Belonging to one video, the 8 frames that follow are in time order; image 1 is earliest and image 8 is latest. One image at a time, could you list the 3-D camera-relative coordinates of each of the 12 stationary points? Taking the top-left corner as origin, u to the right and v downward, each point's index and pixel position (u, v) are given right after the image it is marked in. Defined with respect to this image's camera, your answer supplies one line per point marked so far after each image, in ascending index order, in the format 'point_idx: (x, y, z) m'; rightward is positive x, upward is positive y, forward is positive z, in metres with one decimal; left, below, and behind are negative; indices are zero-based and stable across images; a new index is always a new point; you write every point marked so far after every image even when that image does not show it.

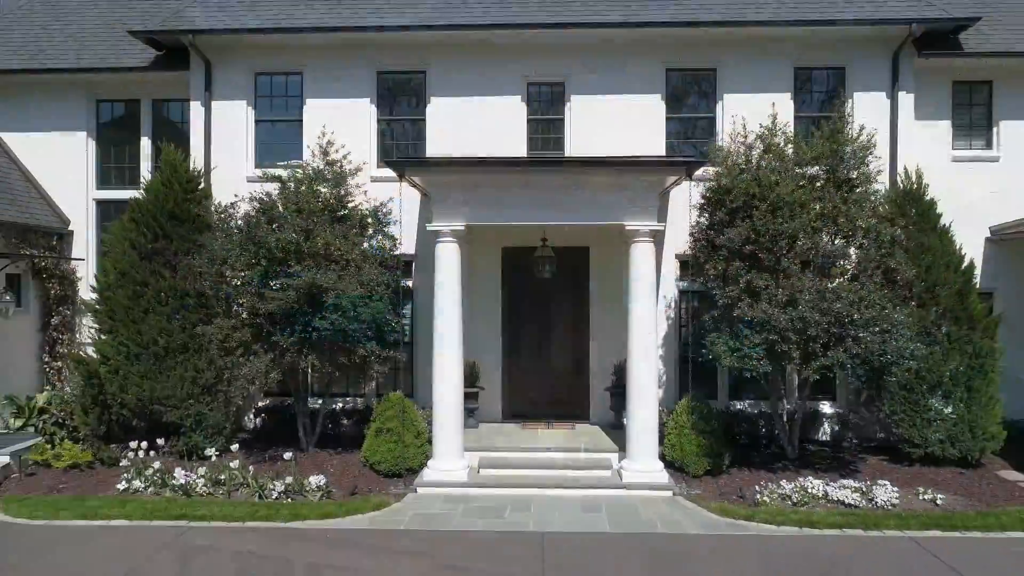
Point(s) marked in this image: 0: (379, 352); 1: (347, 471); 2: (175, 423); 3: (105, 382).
0: (-1.2, -0.6, +9.4) m
1: (-1.5, -1.6, +9.4) m
2: (-3.1, -1.2, +9.7) m
3: (-3.7, -0.9, +9.7) m
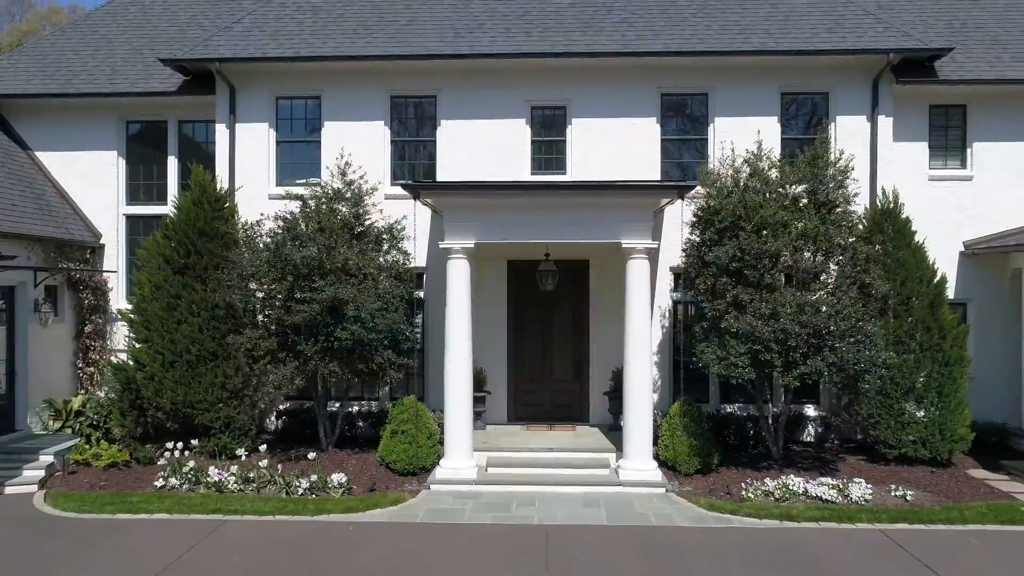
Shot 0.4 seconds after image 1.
0: (-1.1, -0.7, +10.1) m
1: (-1.4, -1.7, +10.2) m
2: (-3.0, -1.4, +10.4) m
3: (-3.6, -1.0, +10.4) m
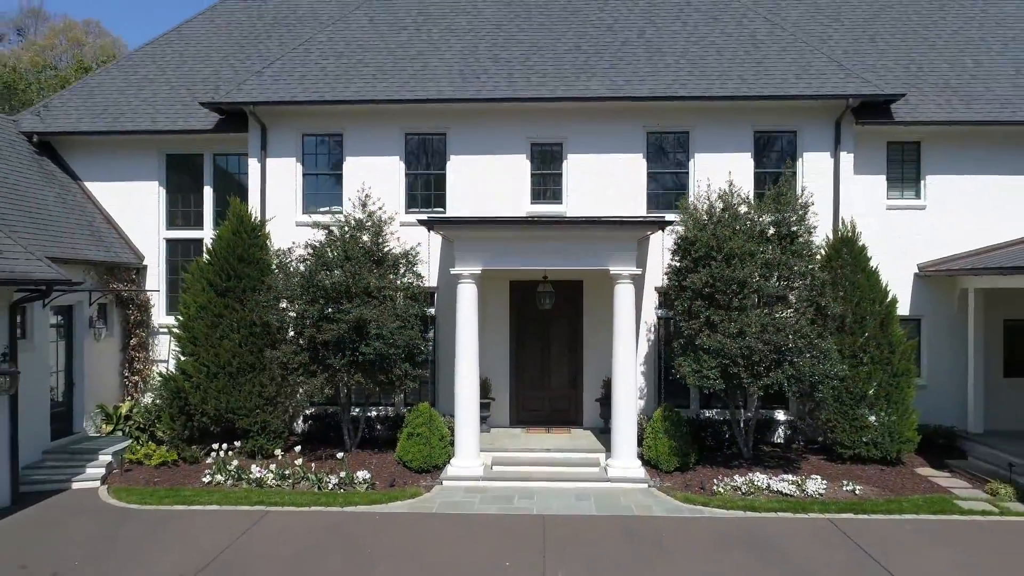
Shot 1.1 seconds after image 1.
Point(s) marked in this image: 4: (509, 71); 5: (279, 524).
0: (-1.1, -0.9, +11.5) m
1: (-1.4, -2.0, +11.6) m
2: (-3.0, -1.6, +11.8) m
3: (-3.6, -1.2, +11.8) m
4: (0.0, +2.7, +13.1) m
5: (-2.1, -2.1, +9.6) m
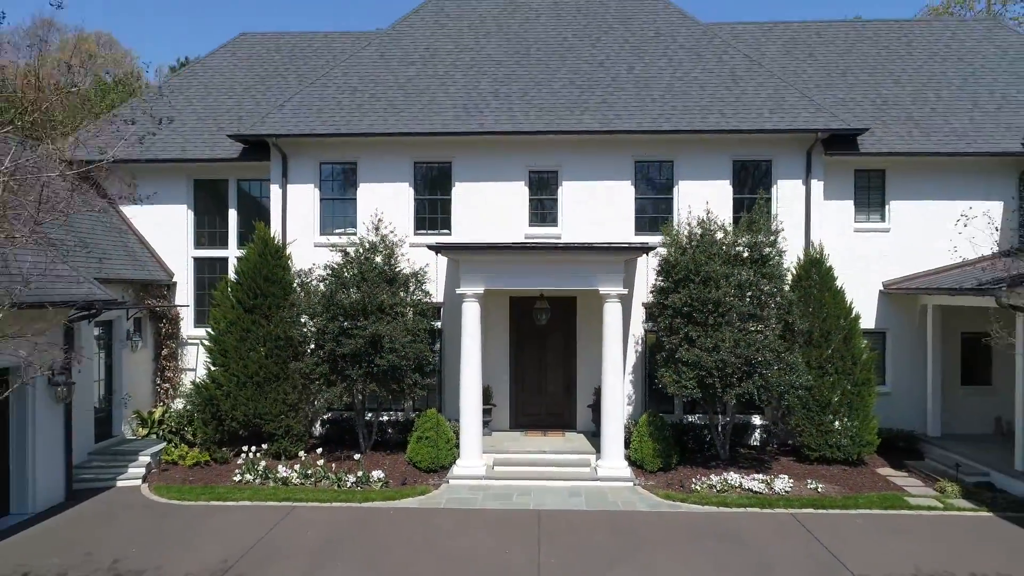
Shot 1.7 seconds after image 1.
0: (-1.1, -1.1, +12.8) m
1: (-1.4, -2.2, +12.8) m
2: (-3.0, -1.8, +13.1) m
3: (-3.6, -1.4, +13.1) m
4: (0.0, +2.5, +14.3) m
5: (-2.1, -2.4, +10.8) m
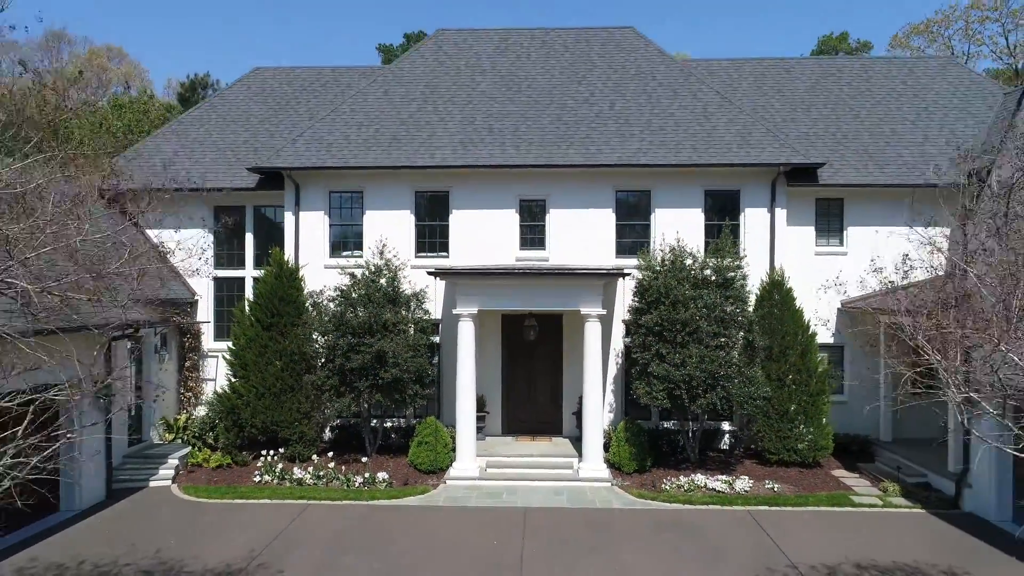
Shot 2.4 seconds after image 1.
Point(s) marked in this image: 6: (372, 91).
0: (-1.2, -1.4, +14.2) m
1: (-1.5, -2.5, +14.2) m
2: (-3.1, -2.1, +14.5) m
3: (-3.7, -1.7, +14.5) m
4: (-0.2, +2.2, +15.8) m
5: (-2.3, -2.6, +12.3) m
6: (-2.3, +3.2, +17.2) m
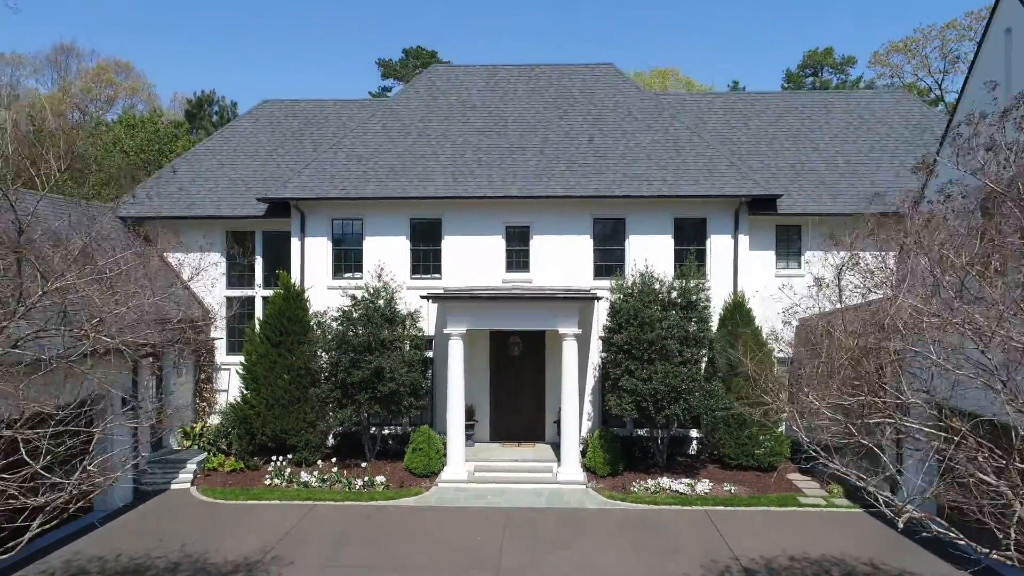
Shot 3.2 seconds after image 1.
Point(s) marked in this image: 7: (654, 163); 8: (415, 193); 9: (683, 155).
0: (-1.4, -1.7, +15.7) m
1: (-1.7, -2.8, +15.8) m
2: (-3.3, -2.4, +16.1) m
3: (-4.0, -2.0, +16.0) m
4: (-0.4, +1.9, +17.3) m
5: (-2.5, -3.0, +13.8) m
6: (-2.5, +2.9, +18.8) m
7: (+2.4, +2.1, +17.4) m
8: (-1.5, +1.5, +16.8) m
9: (+2.9, +2.2, +17.6) m
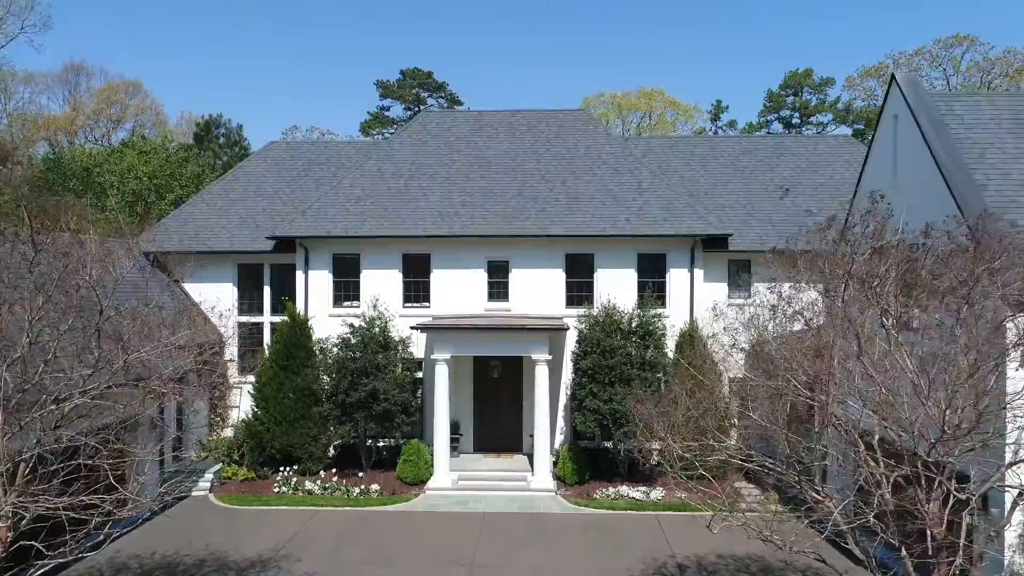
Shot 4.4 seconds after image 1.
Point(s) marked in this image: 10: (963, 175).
0: (-1.8, -2.2, +17.9) m
1: (-2.1, -3.3, +17.9) m
2: (-3.7, -2.9, +18.2) m
3: (-4.3, -2.5, +18.2) m
4: (-0.7, +1.4, +19.4) m
5: (-2.8, -3.5, +15.9) m
6: (-2.9, +2.4, +20.9) m
7: (+2.0, +1.5, +19.5) m
8: (-1.9, +1.0, +18.9) m
9: (+2.5, +1.7, +19.7) m
10: (+4.7, +1.2, +10.9) m
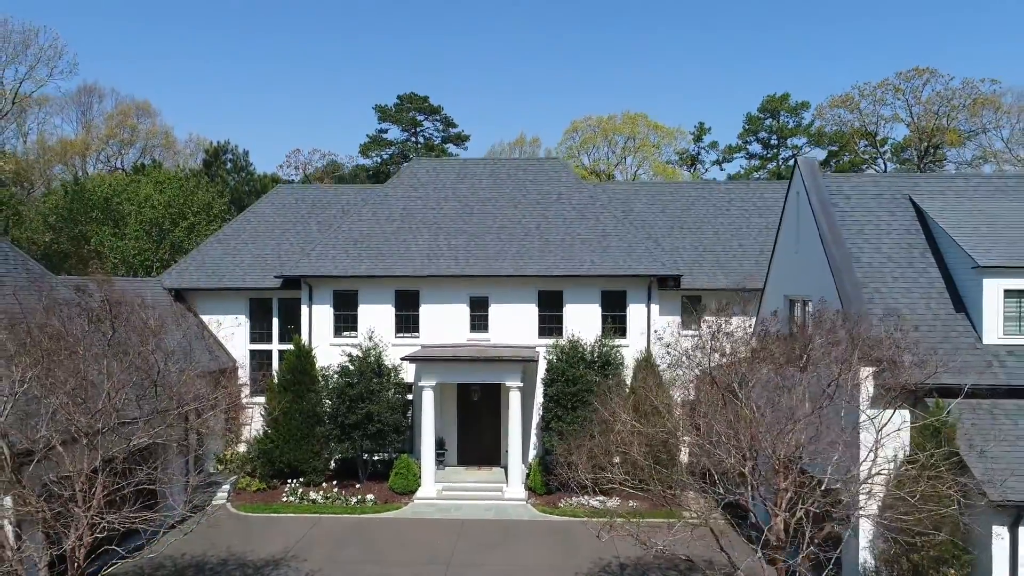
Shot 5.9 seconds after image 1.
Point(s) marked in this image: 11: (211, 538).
0: (-2.2, -2.9, +20.6) m
1: (-2.5, -4.0, +20.6) m
2: (-4.1, -3.6, +20.9) m
3: (-4.8, -3.2, +20.9) m
4: (-1.2, +0.7, +22.1) m
5: (-3.3, -4.2, +18.6) m
6: (-3.3, +1.7, +23.6) m
7: (+1.6, +0.9, +22.2) m
8: (-2.3, +0.3, +21.6) m
9: (+2.1, +1.0, +22.4) m
10: (+4.2, +0.5, +13.5) m
11: (-5.0, -4.2, +17.5) m
